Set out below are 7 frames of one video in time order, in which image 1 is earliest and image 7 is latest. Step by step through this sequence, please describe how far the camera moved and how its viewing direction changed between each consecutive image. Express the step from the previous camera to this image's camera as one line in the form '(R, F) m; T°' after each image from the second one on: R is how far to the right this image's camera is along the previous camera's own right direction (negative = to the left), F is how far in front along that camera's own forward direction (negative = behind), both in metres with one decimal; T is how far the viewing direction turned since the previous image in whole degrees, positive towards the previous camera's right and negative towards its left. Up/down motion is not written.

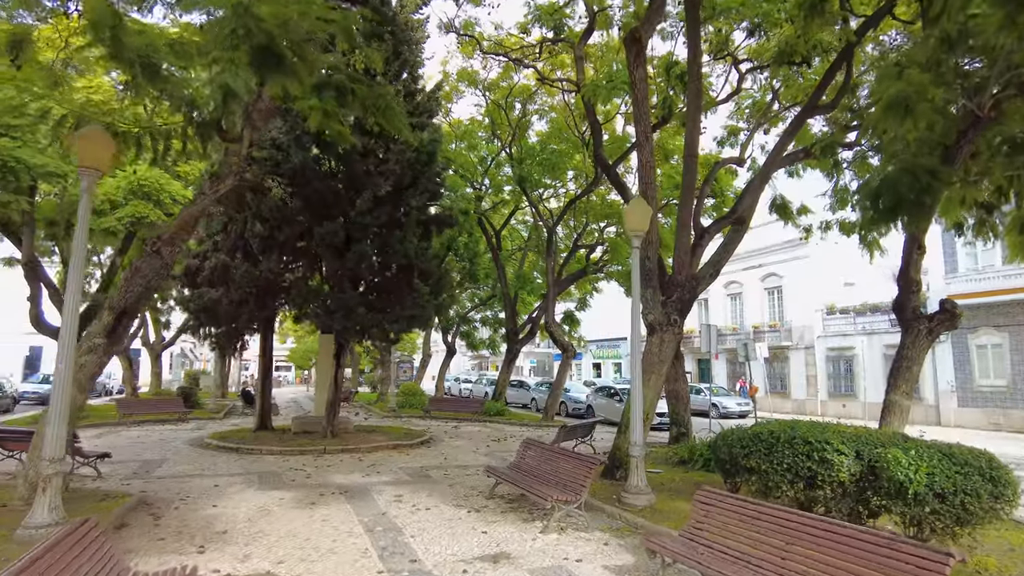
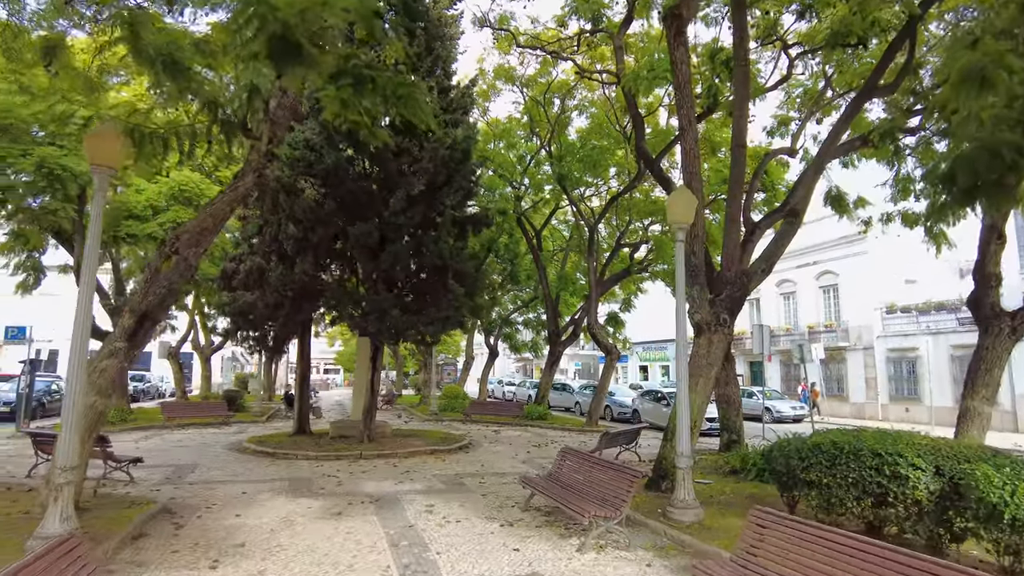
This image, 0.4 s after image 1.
(+0.1, +0.5) m; -4°
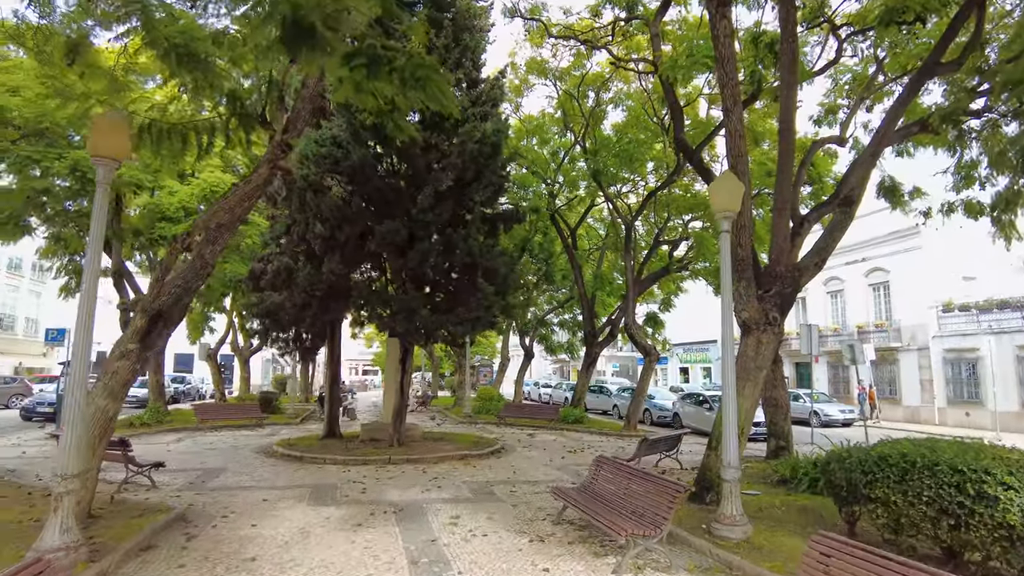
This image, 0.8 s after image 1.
(+0.1, +0.5) m; -3°
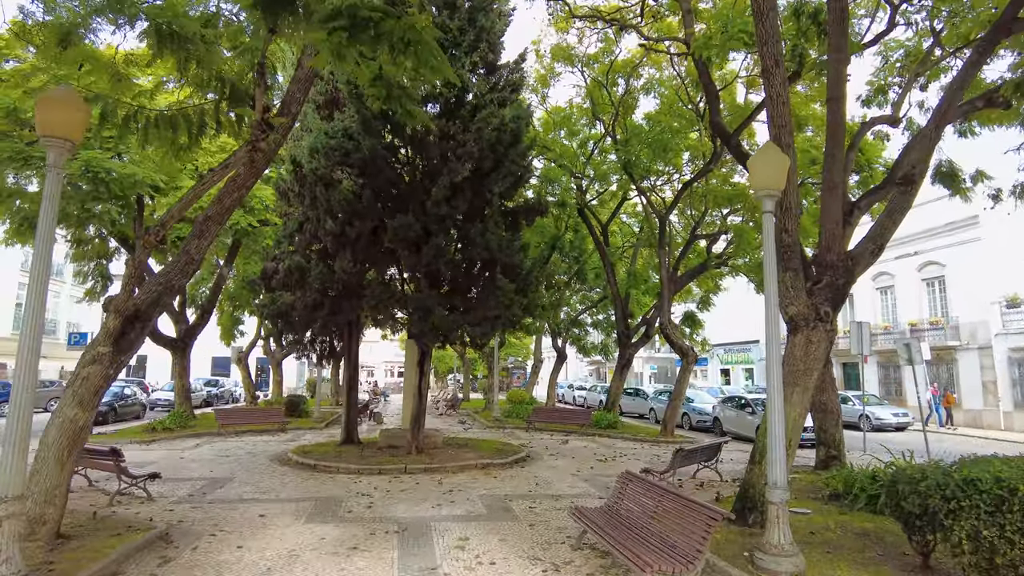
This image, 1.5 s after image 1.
(+0.2, +0.8) m; -3°
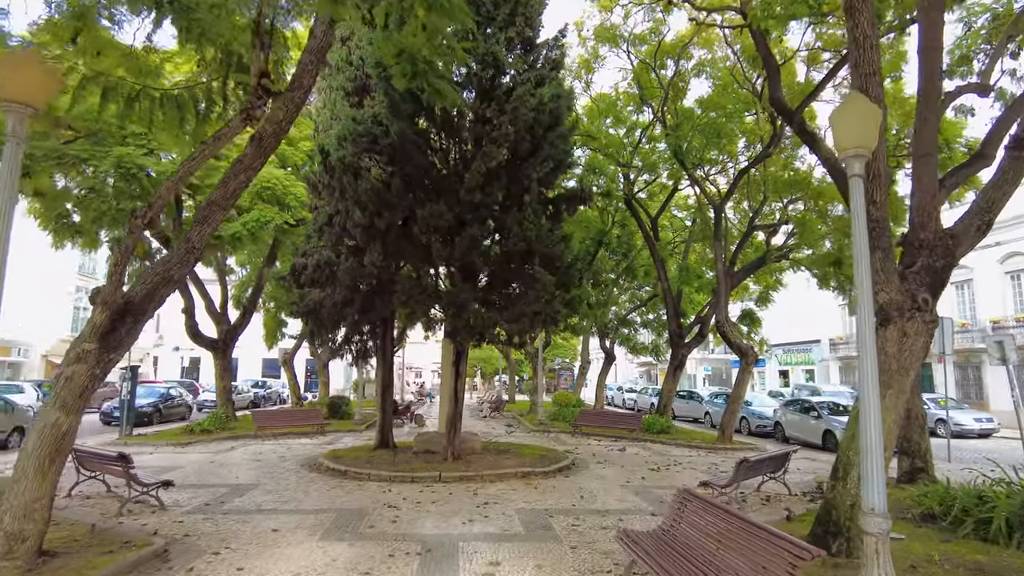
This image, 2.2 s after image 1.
(+0.1, +0.9) m; -4°
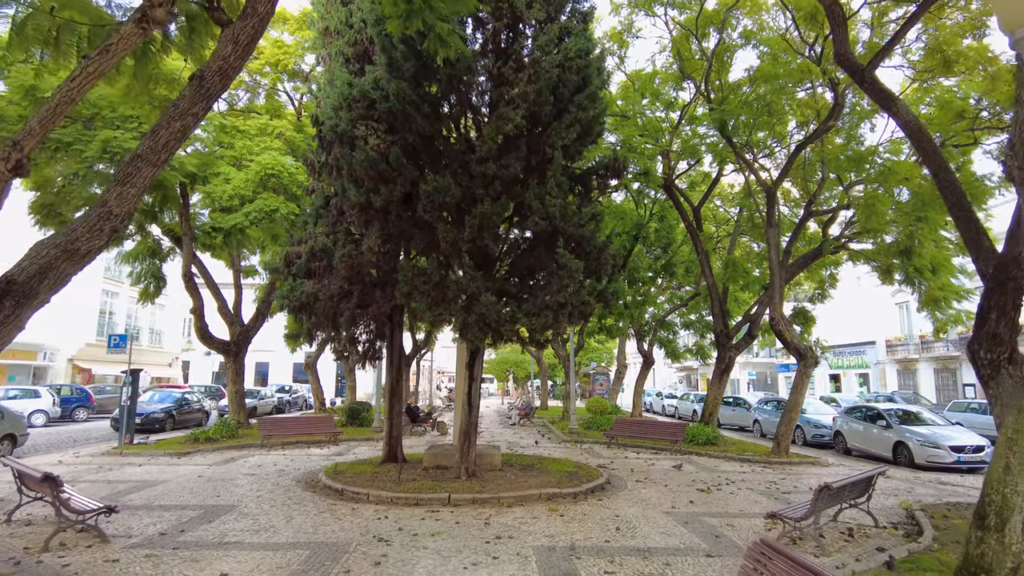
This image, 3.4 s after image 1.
(+0.2, +1.5) m; -3°
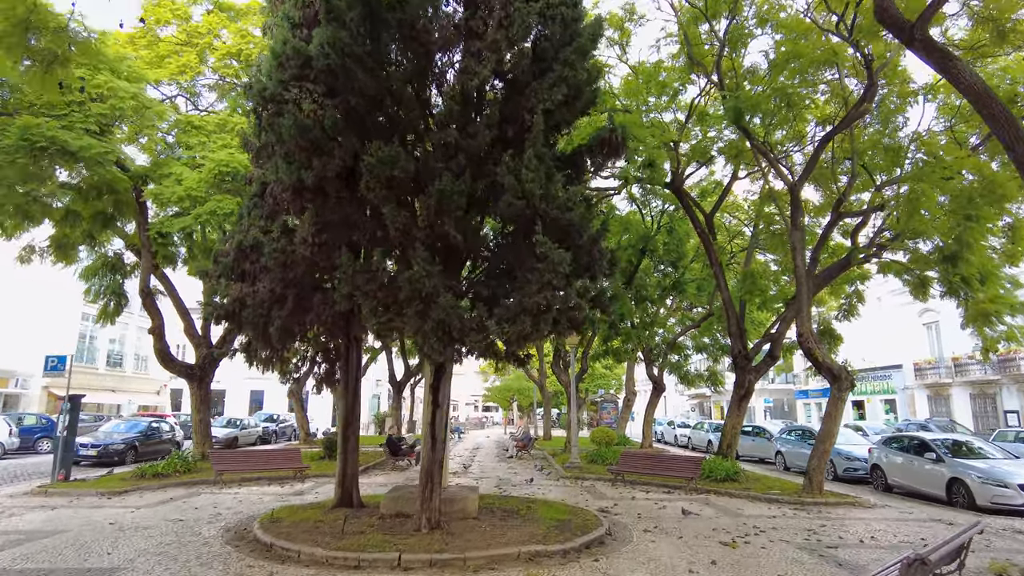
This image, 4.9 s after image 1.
(+0.4, +1.8) m; -1°
